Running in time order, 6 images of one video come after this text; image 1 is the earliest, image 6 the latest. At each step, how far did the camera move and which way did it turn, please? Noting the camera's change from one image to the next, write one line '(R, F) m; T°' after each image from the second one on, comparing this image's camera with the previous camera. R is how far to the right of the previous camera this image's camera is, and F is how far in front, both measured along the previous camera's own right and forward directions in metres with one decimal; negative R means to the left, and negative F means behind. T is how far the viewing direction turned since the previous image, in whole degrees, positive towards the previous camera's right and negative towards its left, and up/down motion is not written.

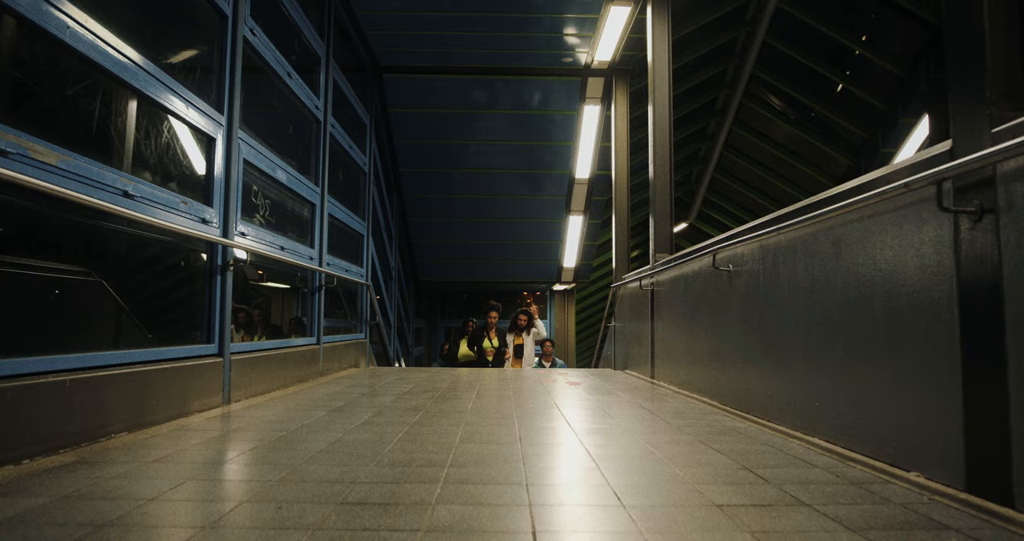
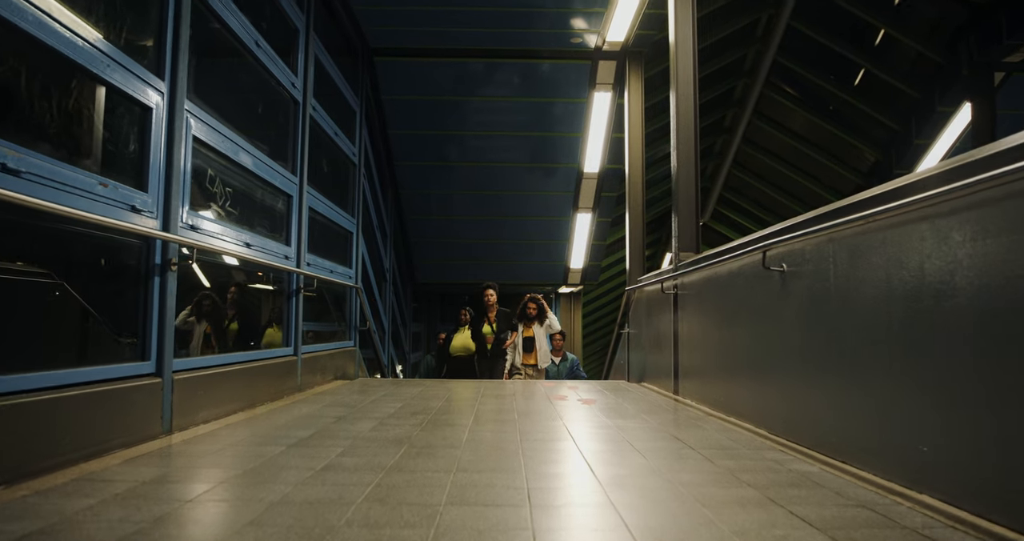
(0.0, +0.7) m; 0°
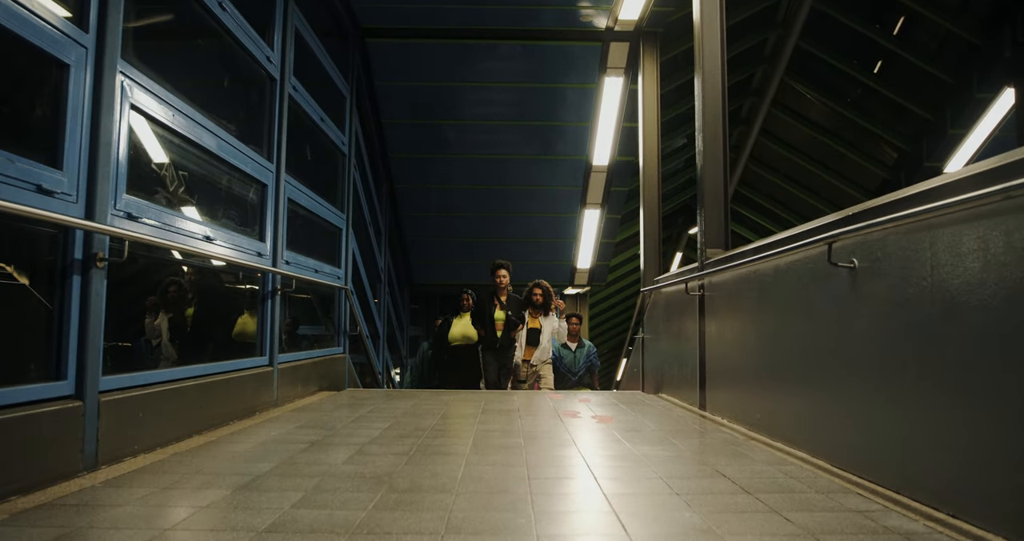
(0.0, +0.6) m; 0°
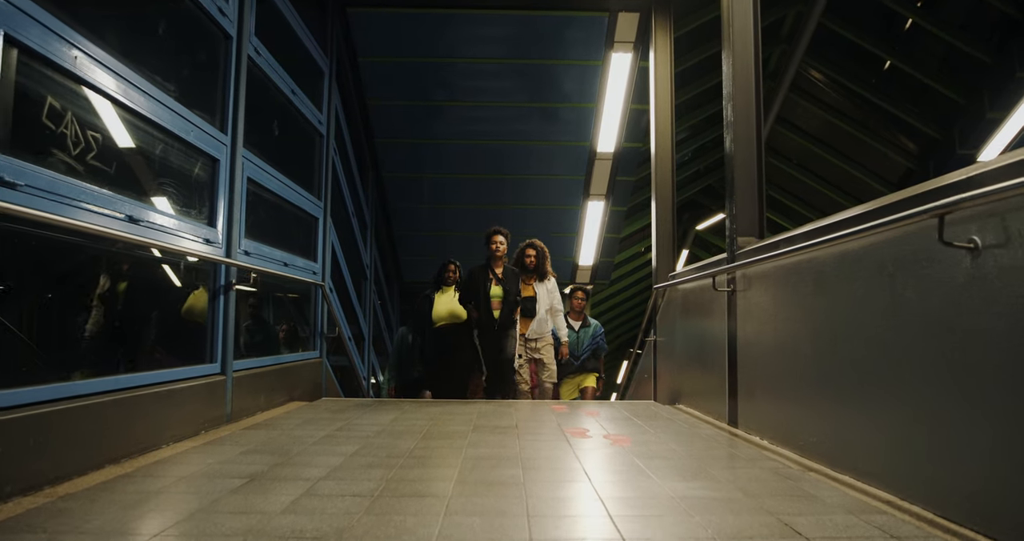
(0.0, +0.7) m; 0°
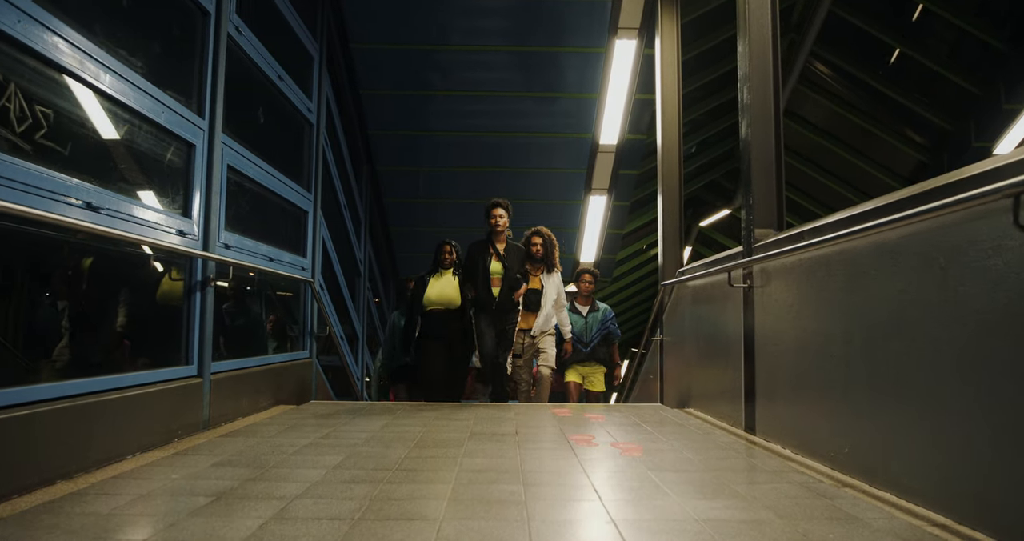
(0.0, +0.3) m; 0°
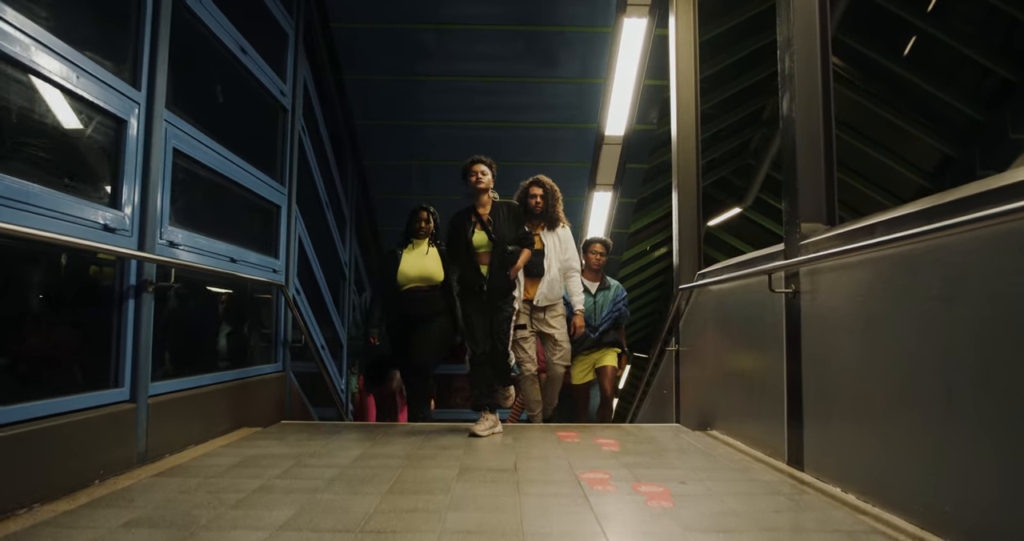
(0.0, +0.6) m; 0°
